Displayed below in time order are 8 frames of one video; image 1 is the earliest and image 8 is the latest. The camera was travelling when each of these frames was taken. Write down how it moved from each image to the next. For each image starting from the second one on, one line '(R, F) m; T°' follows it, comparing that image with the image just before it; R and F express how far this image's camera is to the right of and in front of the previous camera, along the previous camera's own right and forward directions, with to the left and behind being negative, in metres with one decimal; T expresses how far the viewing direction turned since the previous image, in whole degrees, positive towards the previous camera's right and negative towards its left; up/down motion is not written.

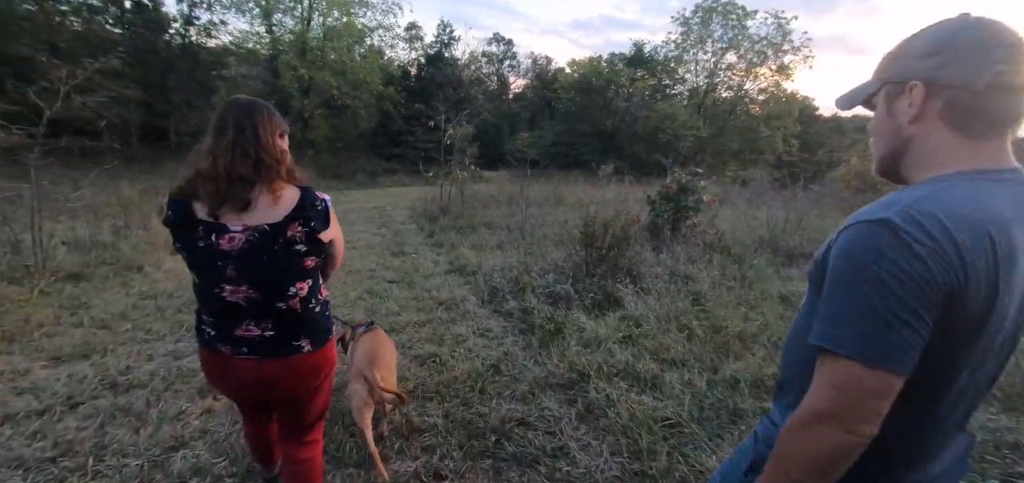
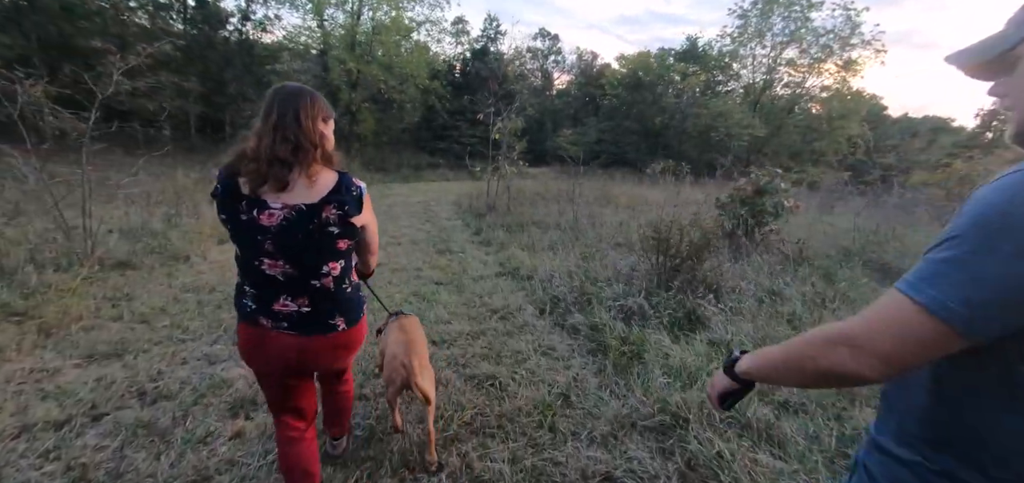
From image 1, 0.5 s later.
(-0.3, +0.5) m; -5°
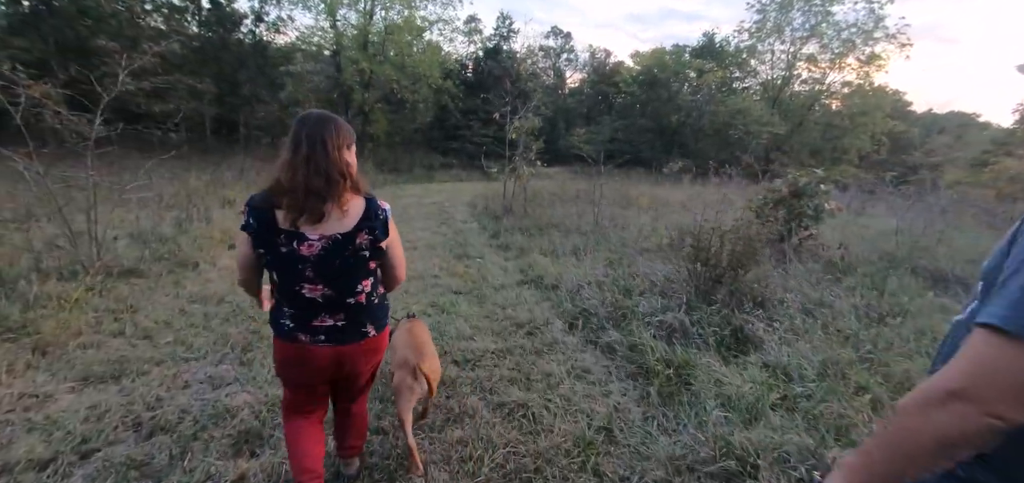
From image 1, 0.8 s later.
(-0.1, +0.3) m; -1°
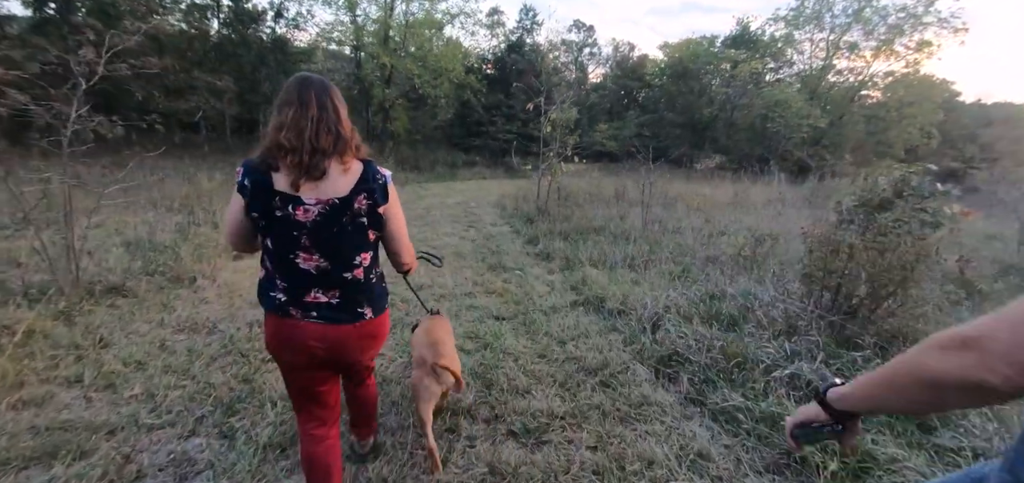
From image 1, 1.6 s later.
(-0.3, +0.9) m; -2°
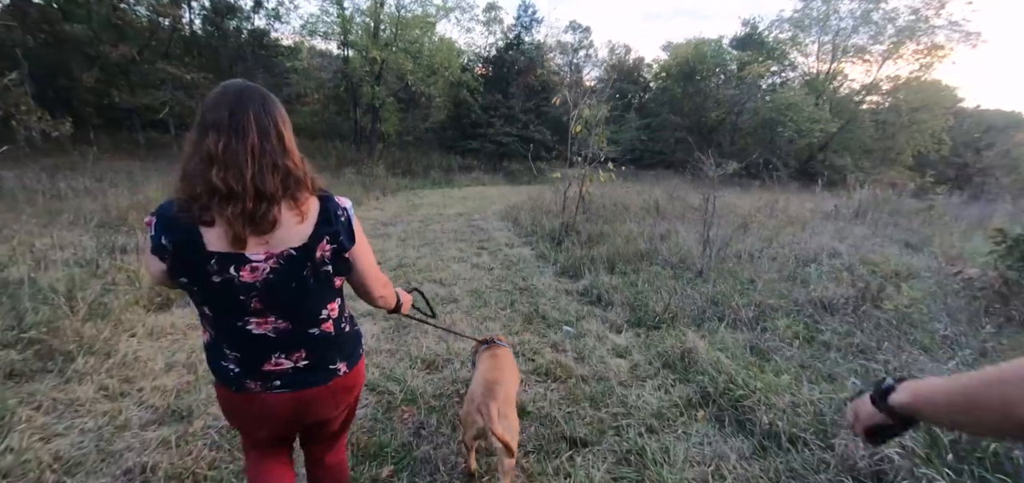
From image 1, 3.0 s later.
(-0.5, +1.7) m; +1°
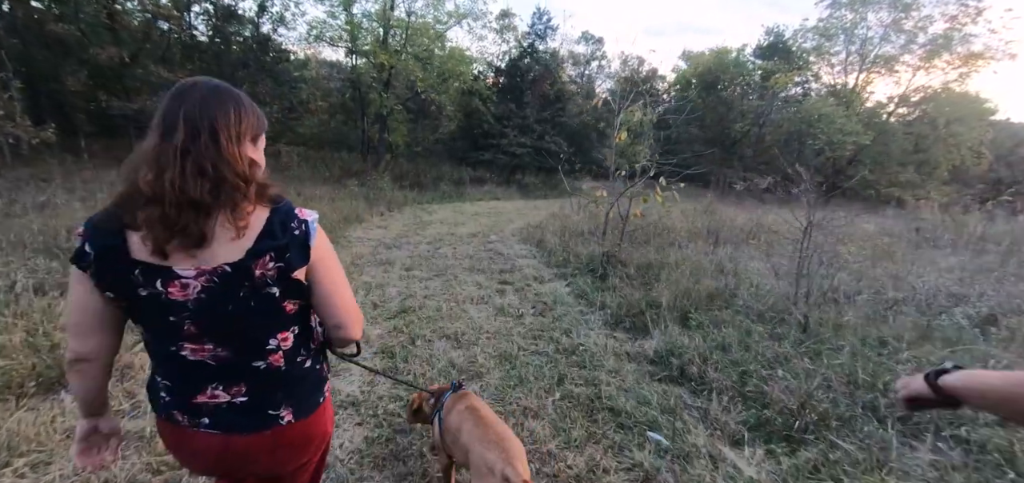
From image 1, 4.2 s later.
(-0.3, +1.3) m; -1°
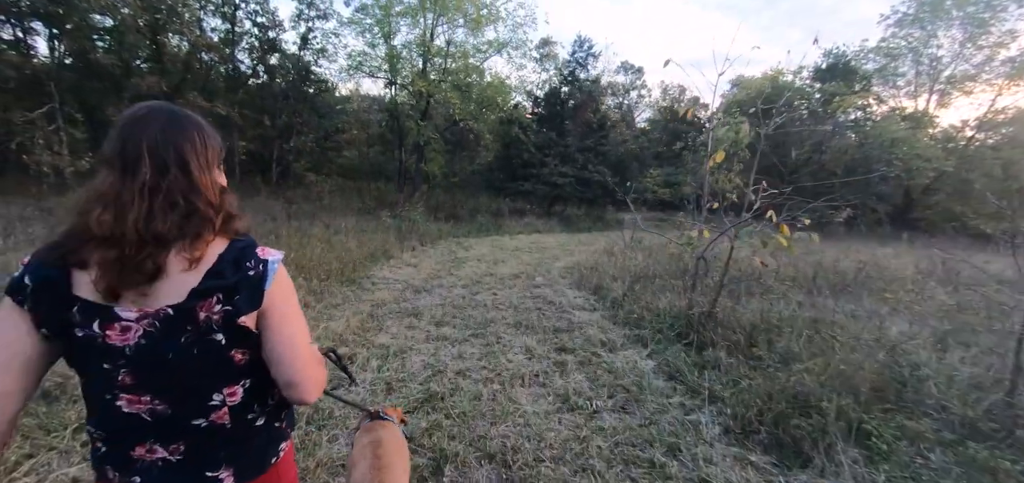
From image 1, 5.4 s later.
(-0.2, +1.3) m; -4°
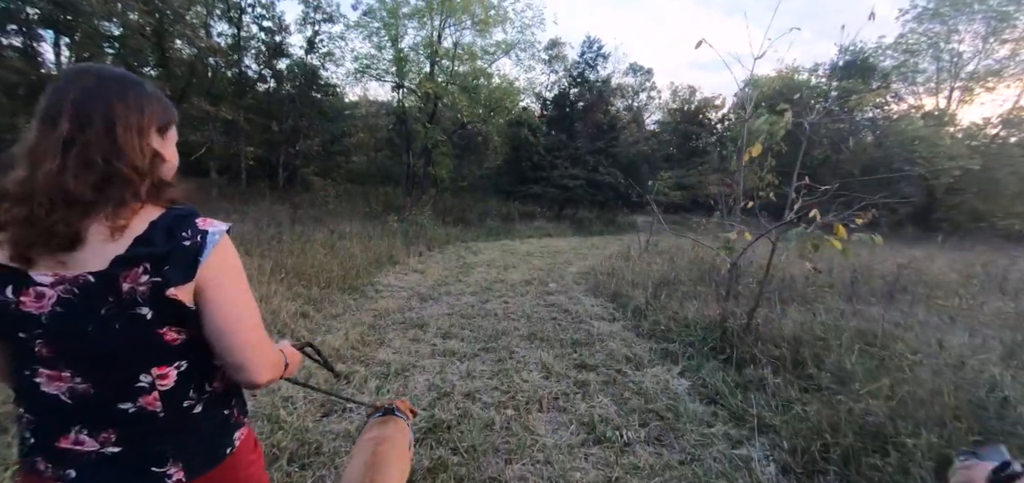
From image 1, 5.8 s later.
(0.0, +0.4) m; -1°
